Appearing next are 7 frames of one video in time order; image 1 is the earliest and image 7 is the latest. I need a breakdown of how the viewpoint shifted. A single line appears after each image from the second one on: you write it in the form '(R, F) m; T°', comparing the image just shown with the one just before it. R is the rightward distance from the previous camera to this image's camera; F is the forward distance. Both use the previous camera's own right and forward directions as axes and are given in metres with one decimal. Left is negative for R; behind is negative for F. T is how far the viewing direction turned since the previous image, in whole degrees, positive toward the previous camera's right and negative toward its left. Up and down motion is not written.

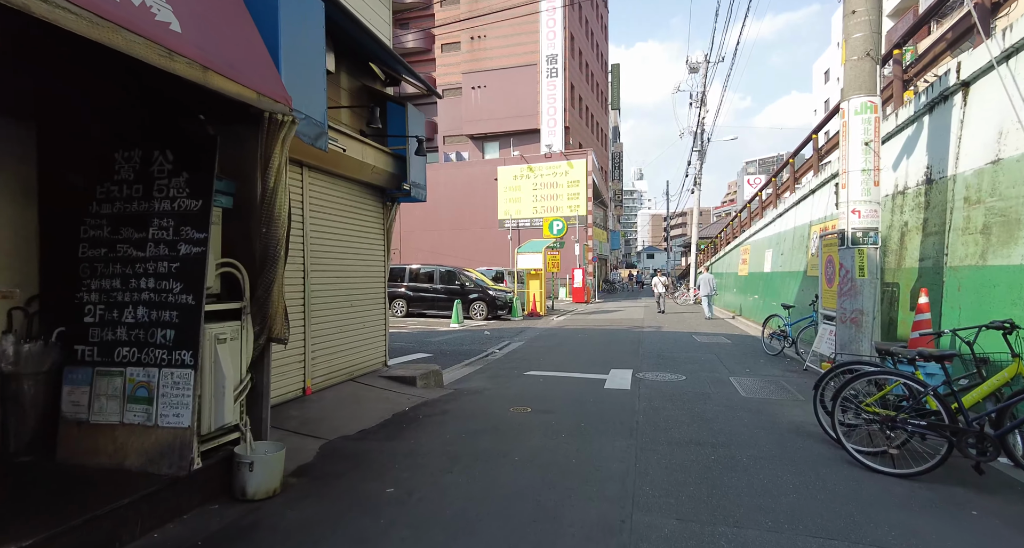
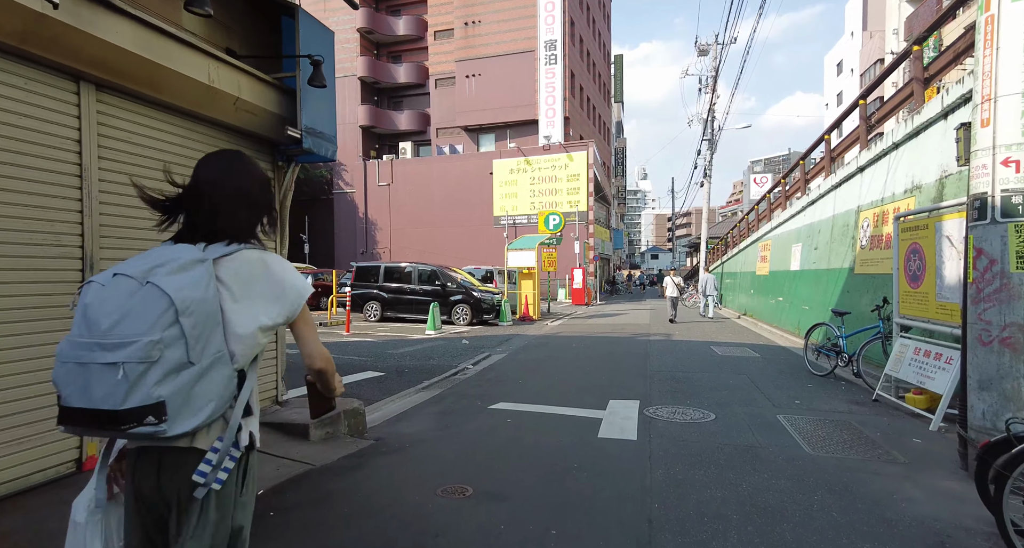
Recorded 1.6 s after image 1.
(+0.4, +2.2) m; 0°
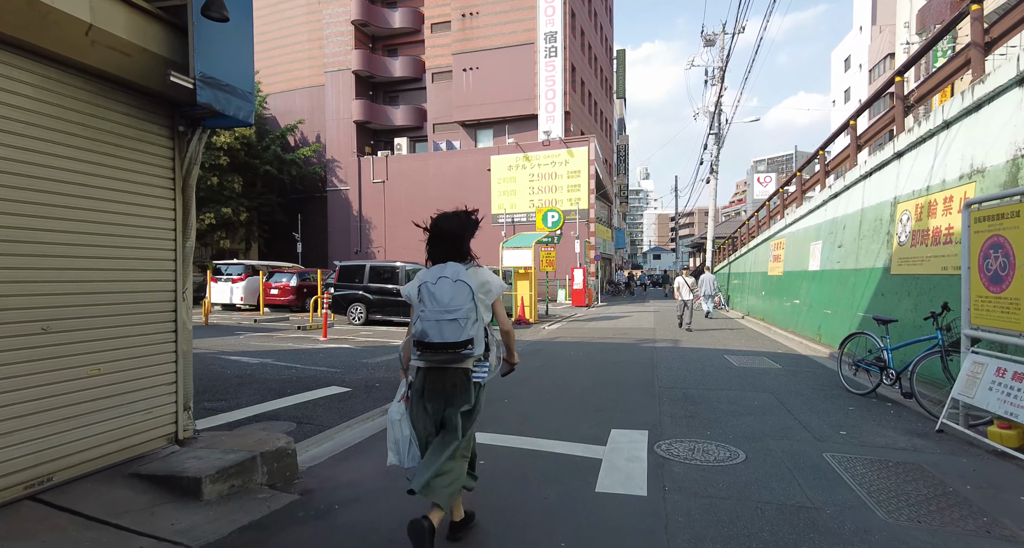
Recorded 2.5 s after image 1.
(+0.2, +1.2) m; 0°
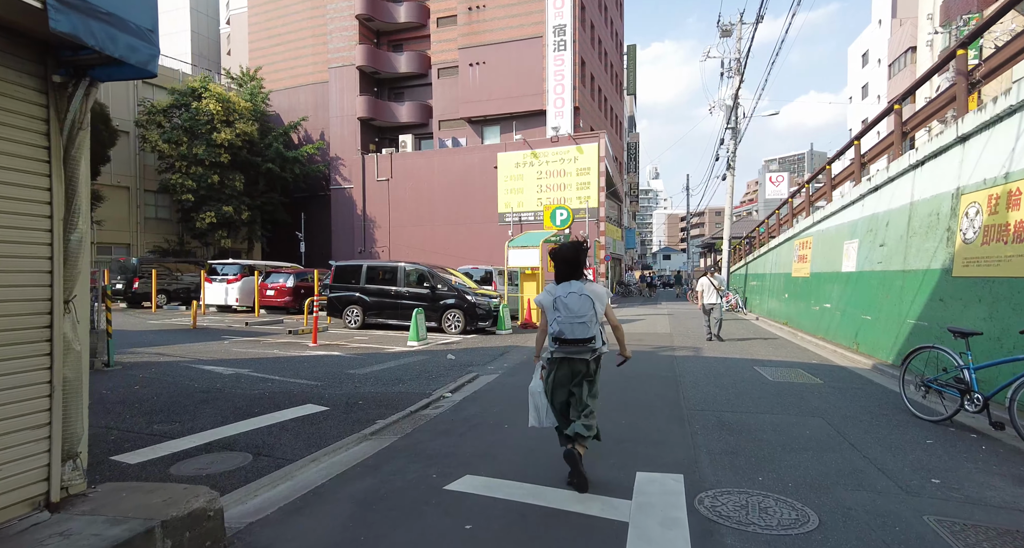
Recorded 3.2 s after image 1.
(+0.1, +1.1) m; -1°
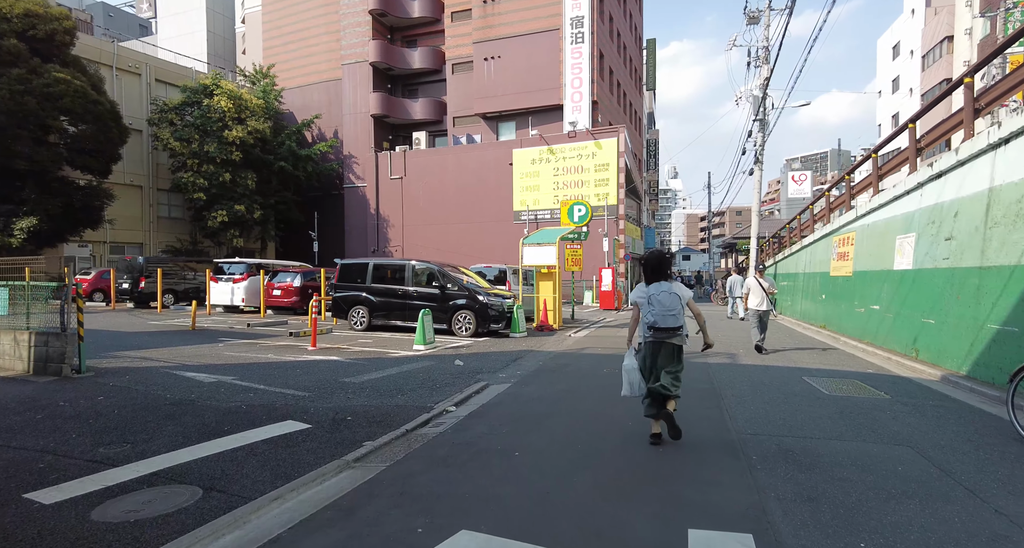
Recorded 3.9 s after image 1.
(0.0, +1.0) m; -2°
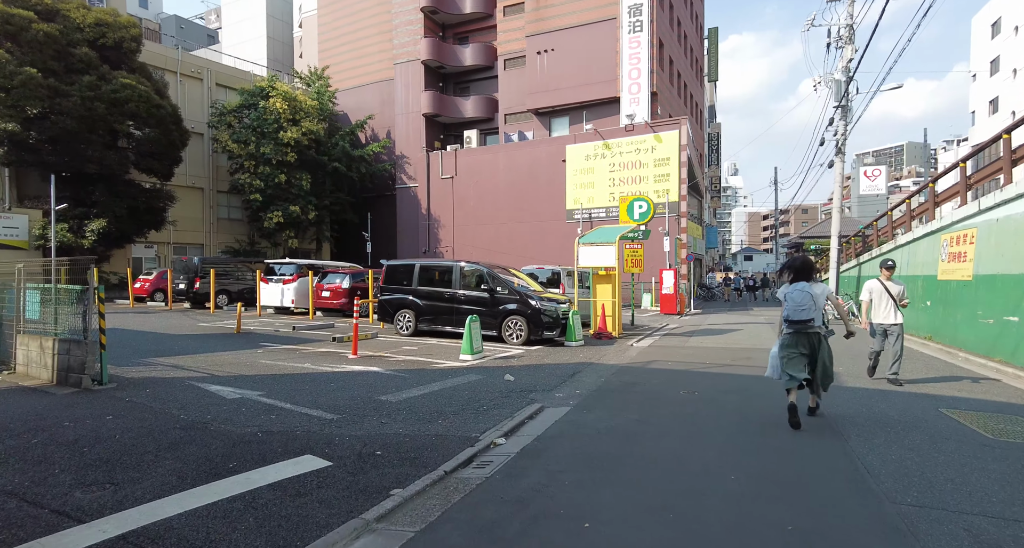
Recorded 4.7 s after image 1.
(-0.1, +1.2) m; -5°
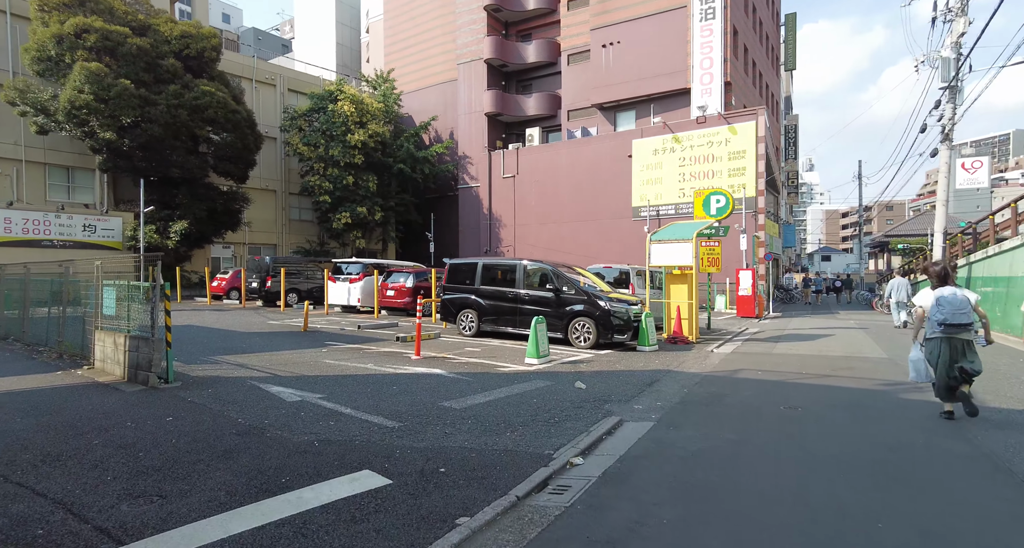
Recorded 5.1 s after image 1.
(-0.2, +0.6) m; -6°
